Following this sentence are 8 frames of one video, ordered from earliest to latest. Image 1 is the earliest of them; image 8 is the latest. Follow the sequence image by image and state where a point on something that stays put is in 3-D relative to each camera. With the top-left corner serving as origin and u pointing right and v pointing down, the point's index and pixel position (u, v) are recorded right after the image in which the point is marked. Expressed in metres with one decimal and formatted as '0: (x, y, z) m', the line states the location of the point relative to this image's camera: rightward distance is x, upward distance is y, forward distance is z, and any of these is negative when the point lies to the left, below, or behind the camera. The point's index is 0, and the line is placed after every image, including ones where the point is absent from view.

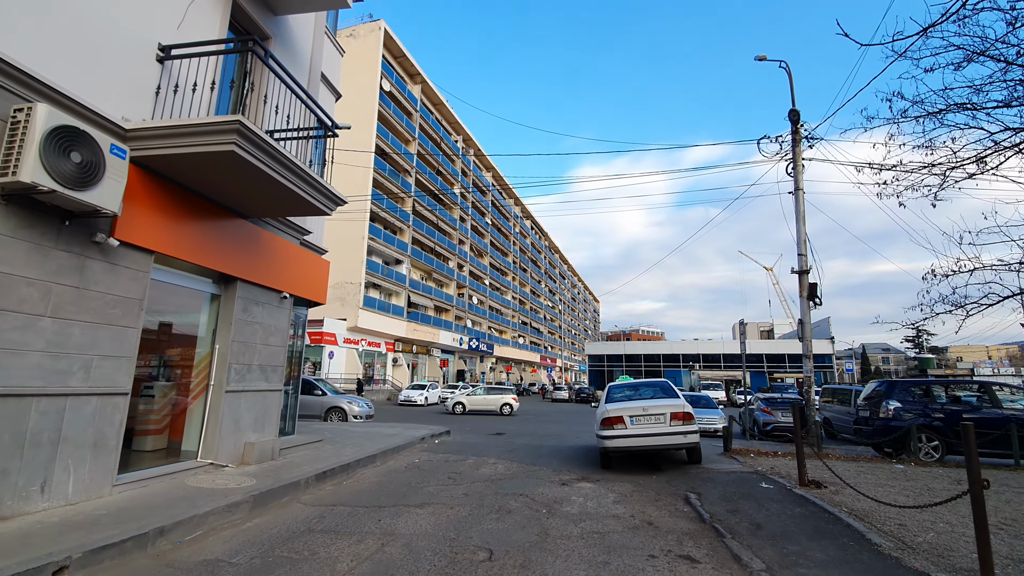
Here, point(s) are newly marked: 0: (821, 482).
0: (+4.0, -2.5, +6.5) m
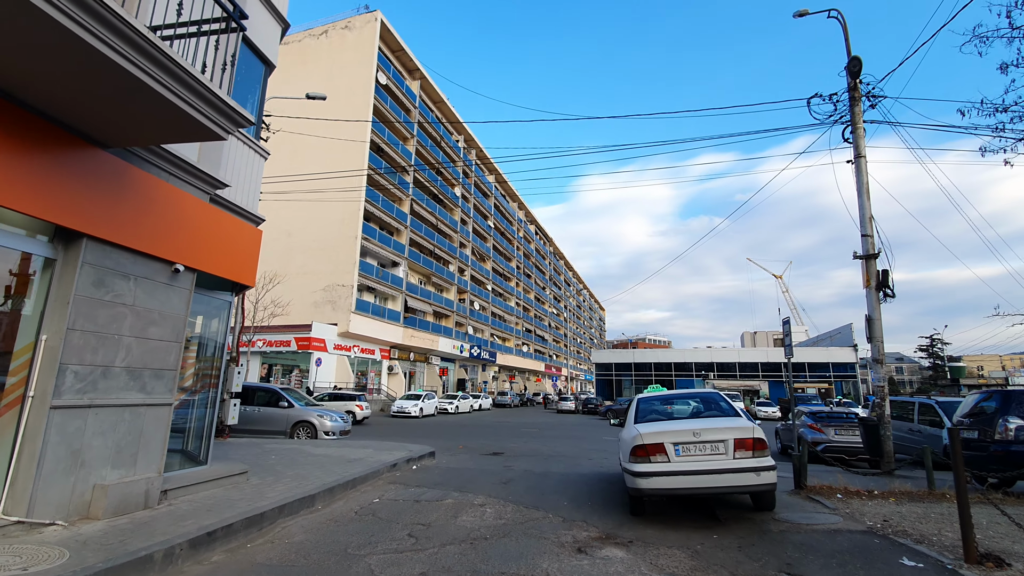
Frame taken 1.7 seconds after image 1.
0: (+3.9, -2.2, +4.0) m
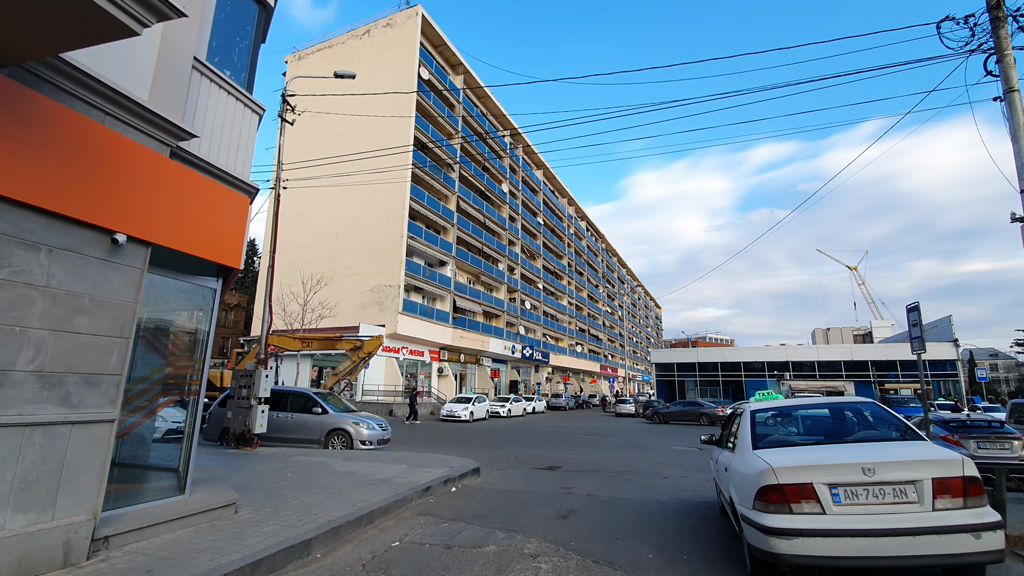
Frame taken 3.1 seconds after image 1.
0: (+4.2, -1.8, +1.9) m
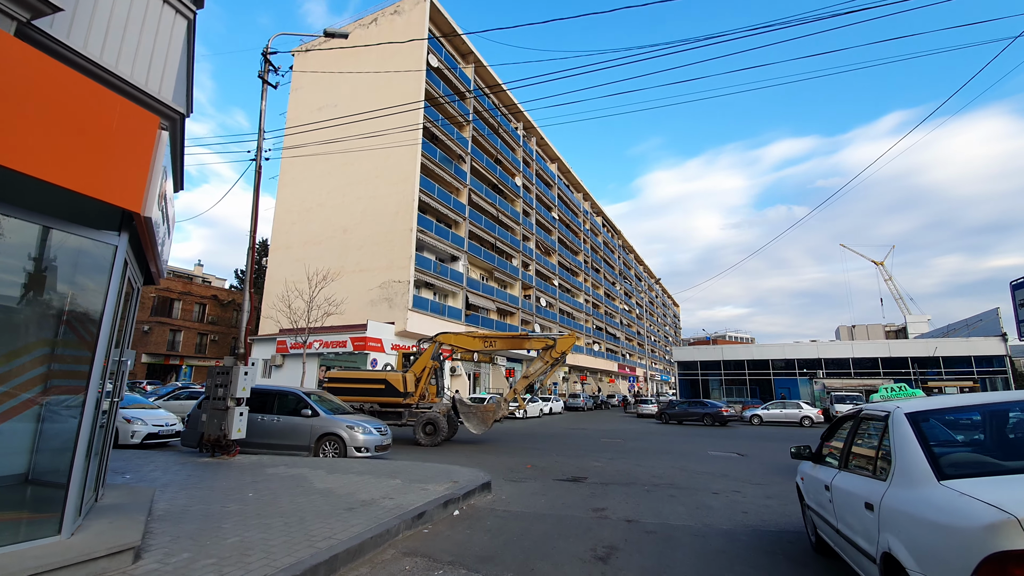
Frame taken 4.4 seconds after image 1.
0: (+4.3, -1.4, +0.1) m
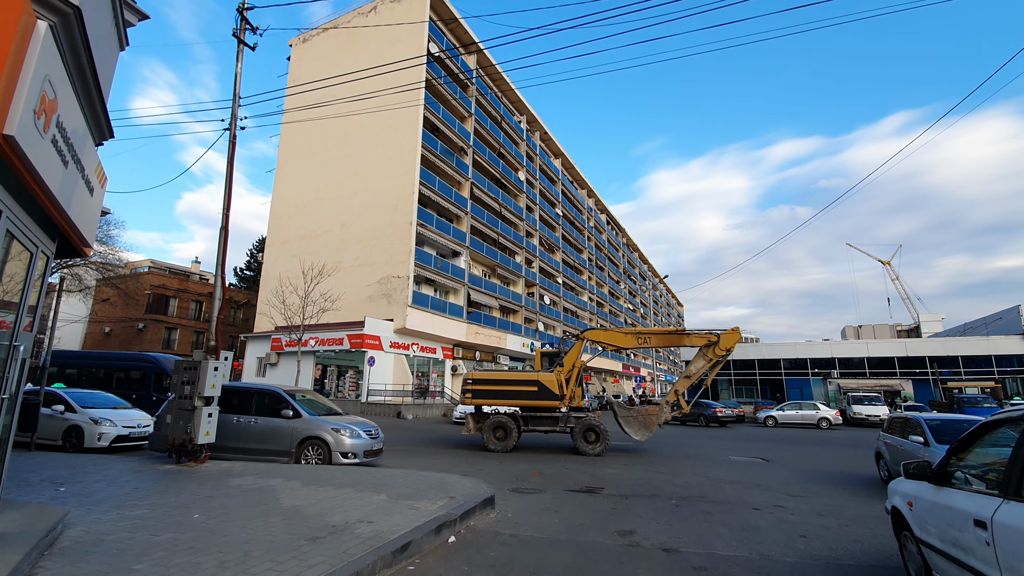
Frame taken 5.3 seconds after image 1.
0: (+4.3, -1.1, -1.1) m
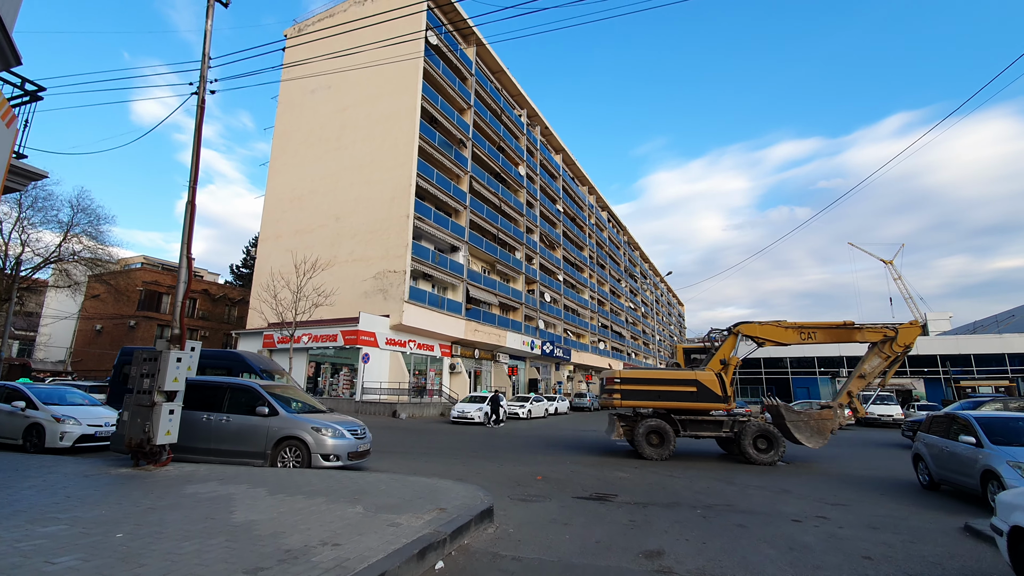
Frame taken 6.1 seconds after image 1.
0: (+4.4, -0.8, -2.0) m
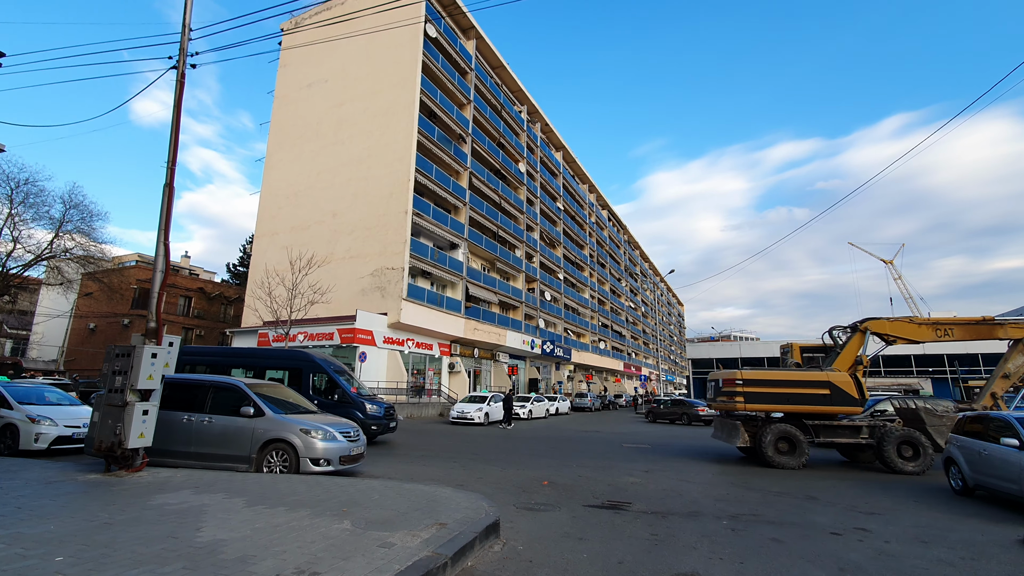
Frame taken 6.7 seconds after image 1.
0: (+4.5, -0.7, -2.6) m
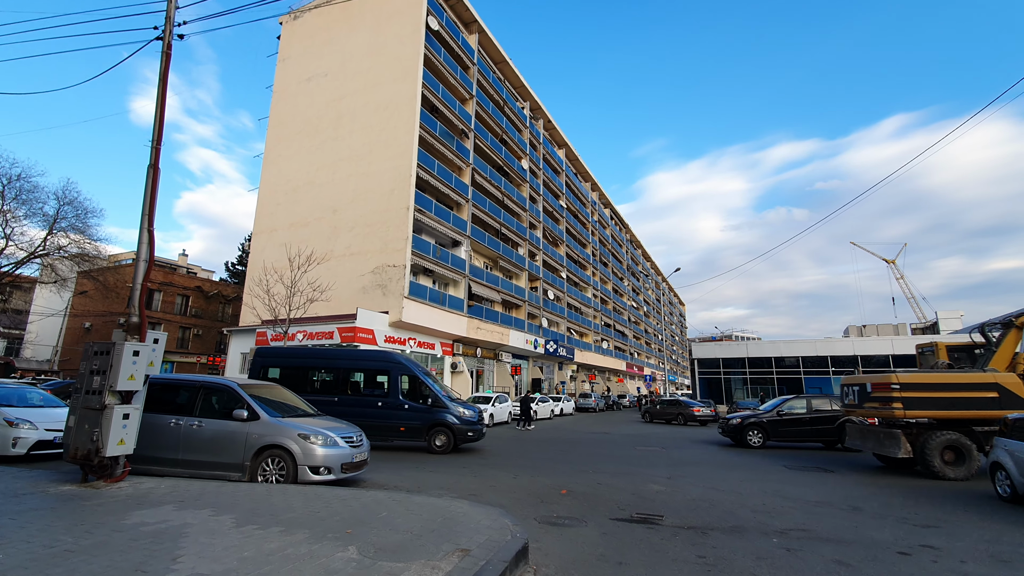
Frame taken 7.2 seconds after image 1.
0: (+4.7, -0.6, -3.3) m
